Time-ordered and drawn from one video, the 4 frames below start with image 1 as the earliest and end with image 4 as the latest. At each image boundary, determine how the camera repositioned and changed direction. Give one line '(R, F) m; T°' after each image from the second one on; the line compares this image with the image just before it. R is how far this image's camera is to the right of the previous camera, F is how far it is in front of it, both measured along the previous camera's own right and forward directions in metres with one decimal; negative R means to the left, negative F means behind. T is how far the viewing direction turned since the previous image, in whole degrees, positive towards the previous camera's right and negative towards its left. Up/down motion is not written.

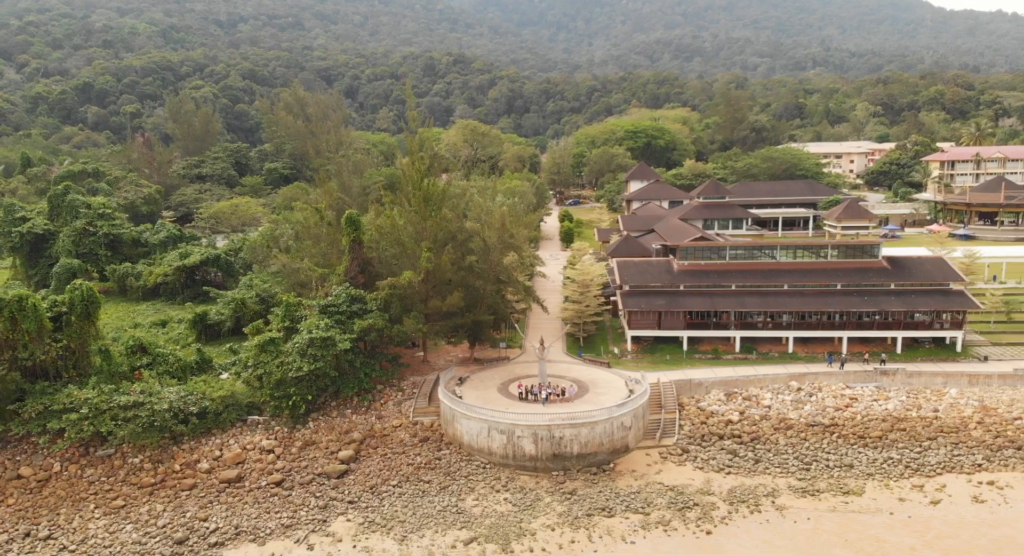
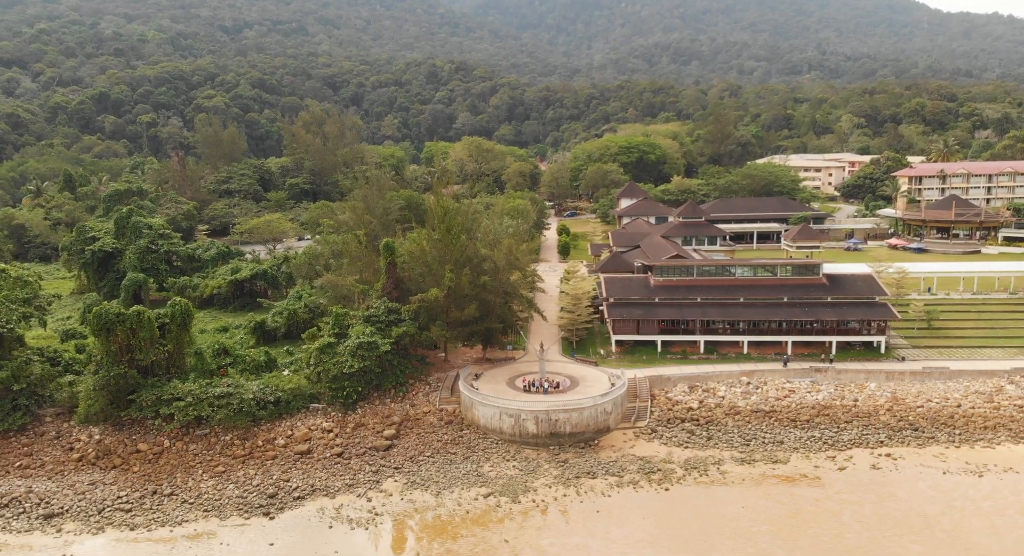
(-0.3, -7.4) m; 0°
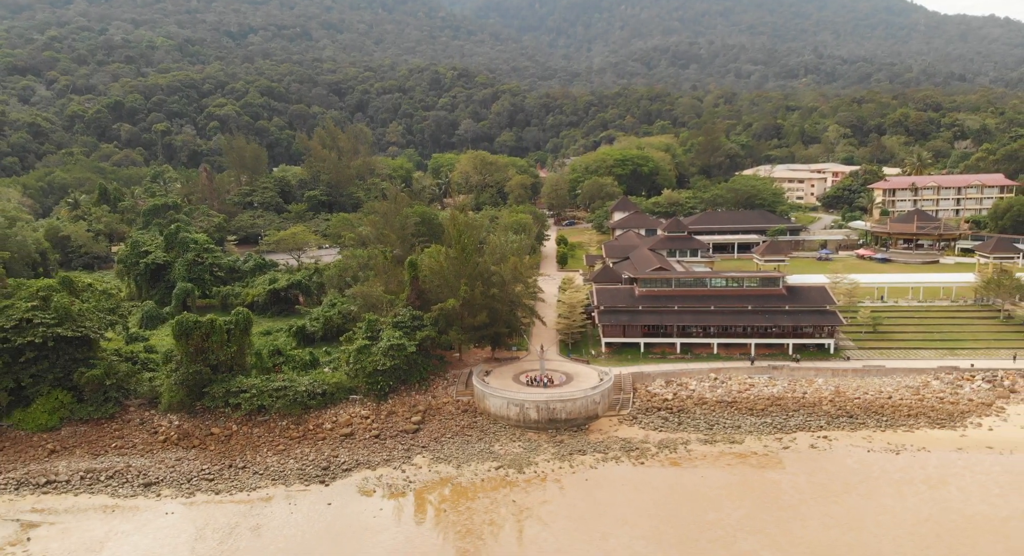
(-0.3, -7.1) m; 0°
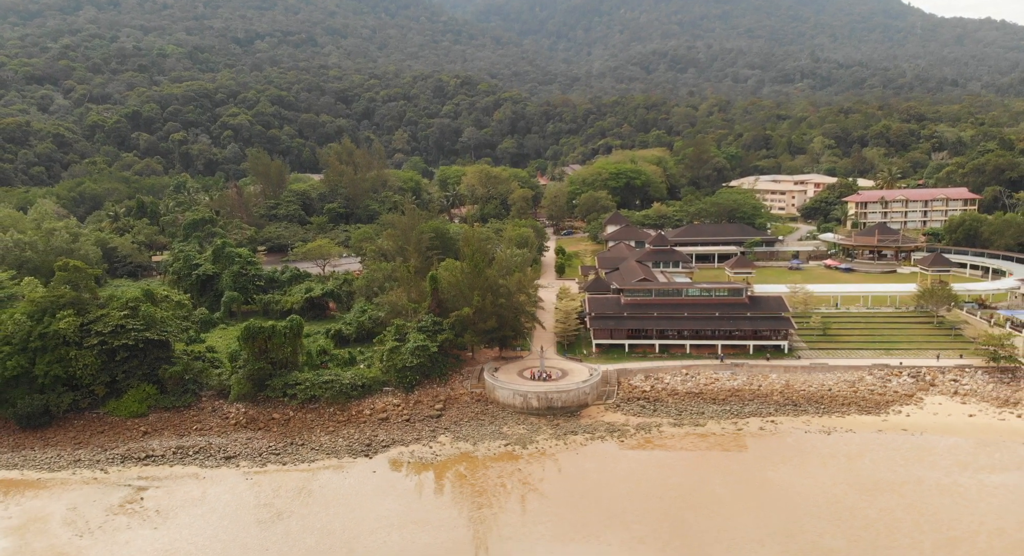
(-0.3, -8.9) m; 0°
